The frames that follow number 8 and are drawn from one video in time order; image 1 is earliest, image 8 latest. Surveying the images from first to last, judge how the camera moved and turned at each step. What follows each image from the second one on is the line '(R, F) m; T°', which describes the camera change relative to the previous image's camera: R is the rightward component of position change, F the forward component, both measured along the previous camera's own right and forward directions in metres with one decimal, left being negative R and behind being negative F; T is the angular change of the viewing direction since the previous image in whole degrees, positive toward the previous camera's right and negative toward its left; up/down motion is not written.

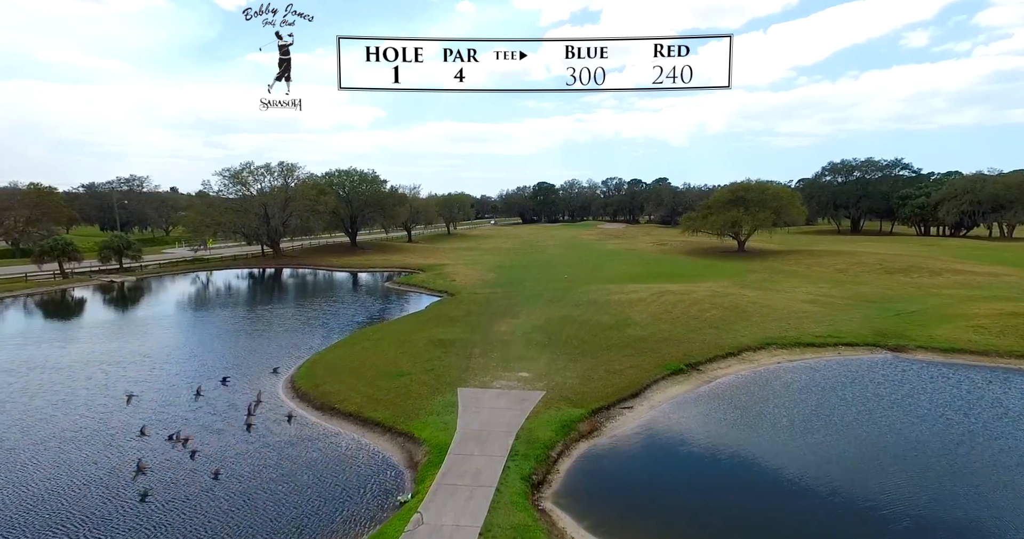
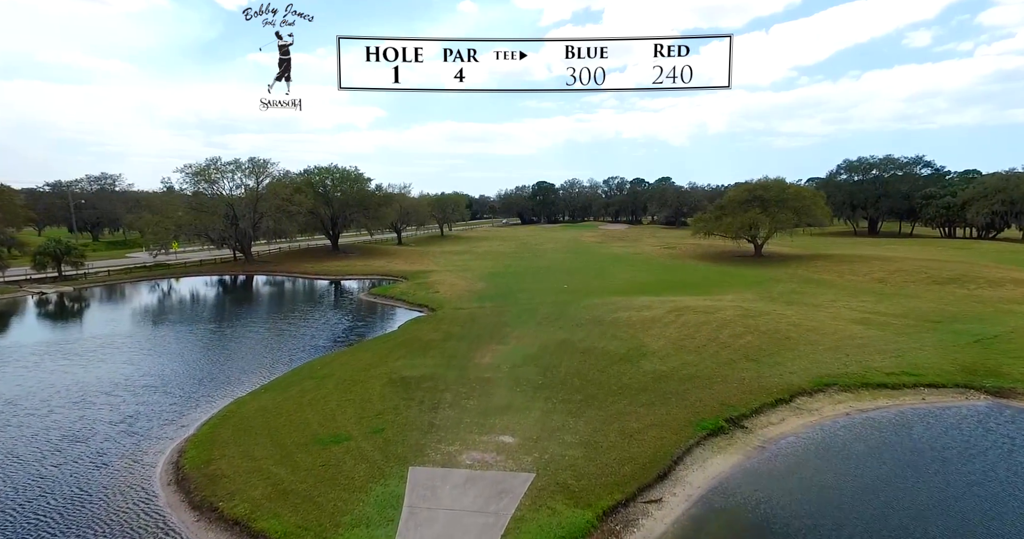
(+0.6, +5.4) m; 0°
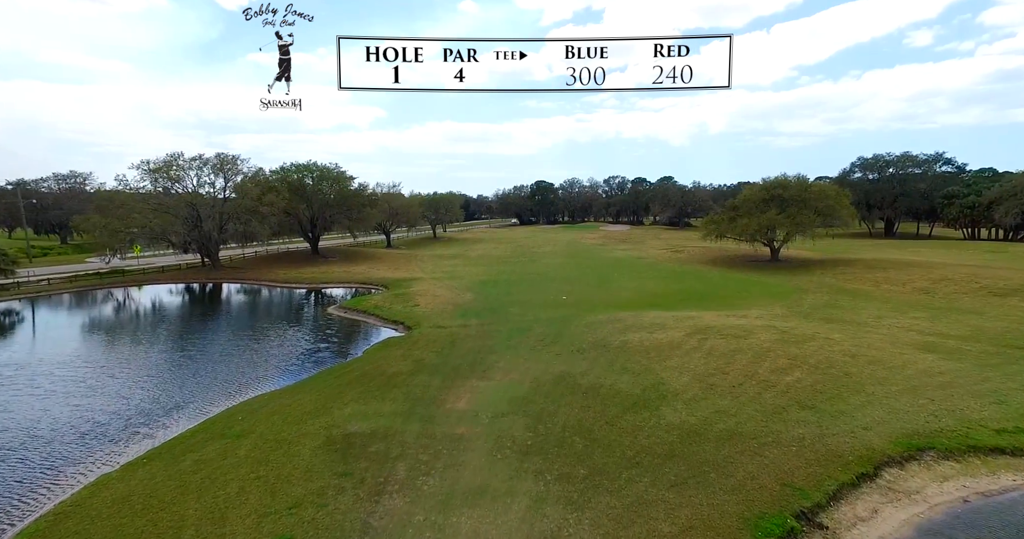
(+0.5, +4.9) m; 0°
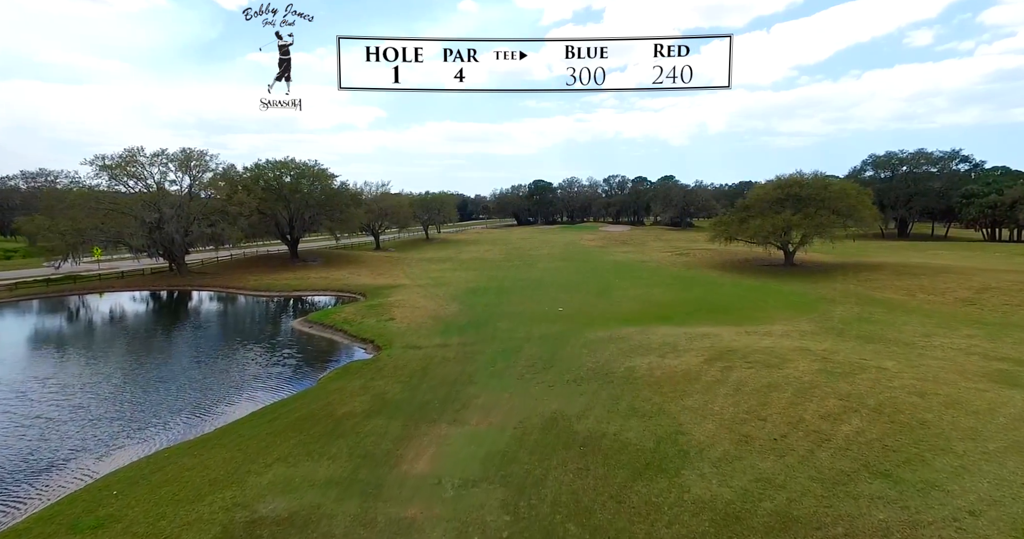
(+0.6, +4.0) m; 0°
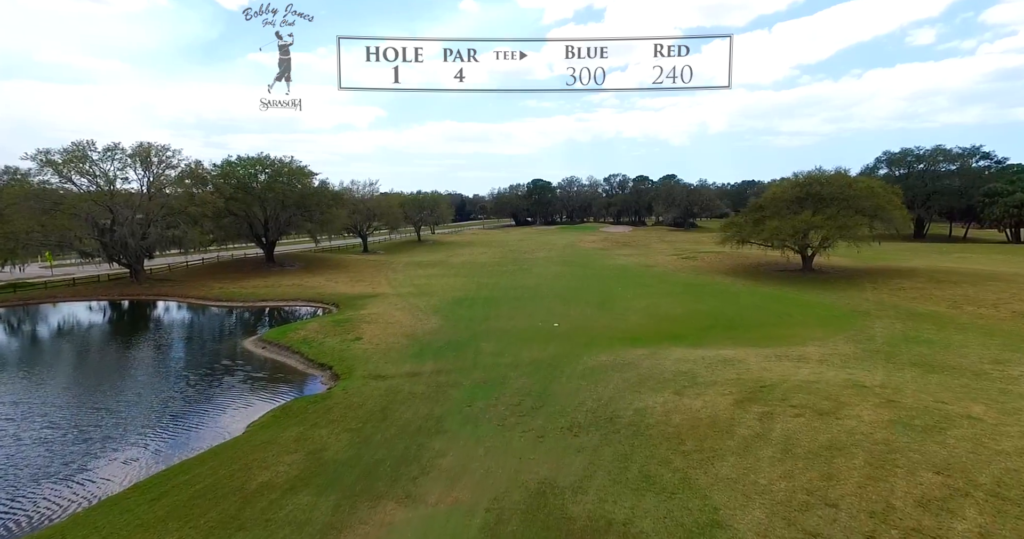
(+0.6, +4.1) m; 0°
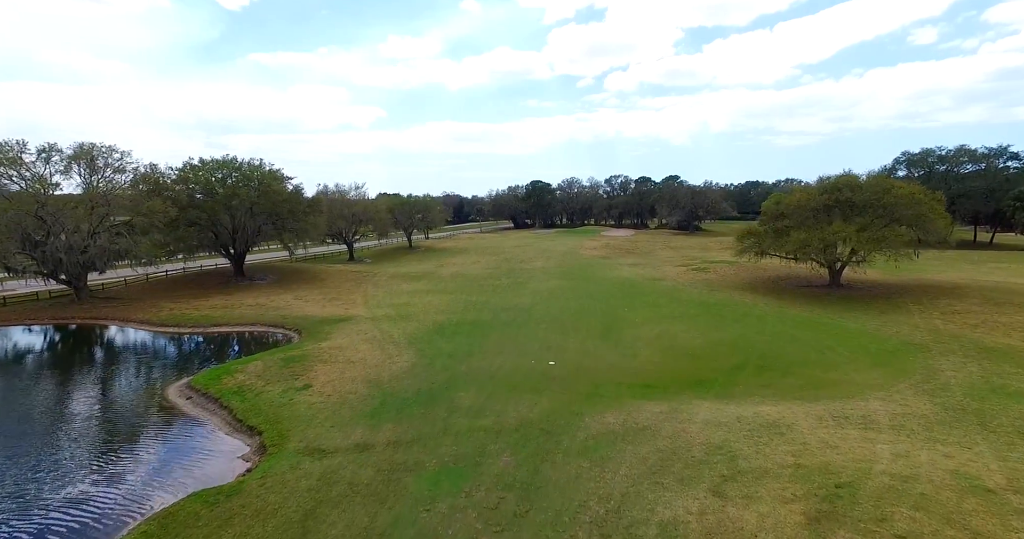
(+0.6, +4.8) m; 0°
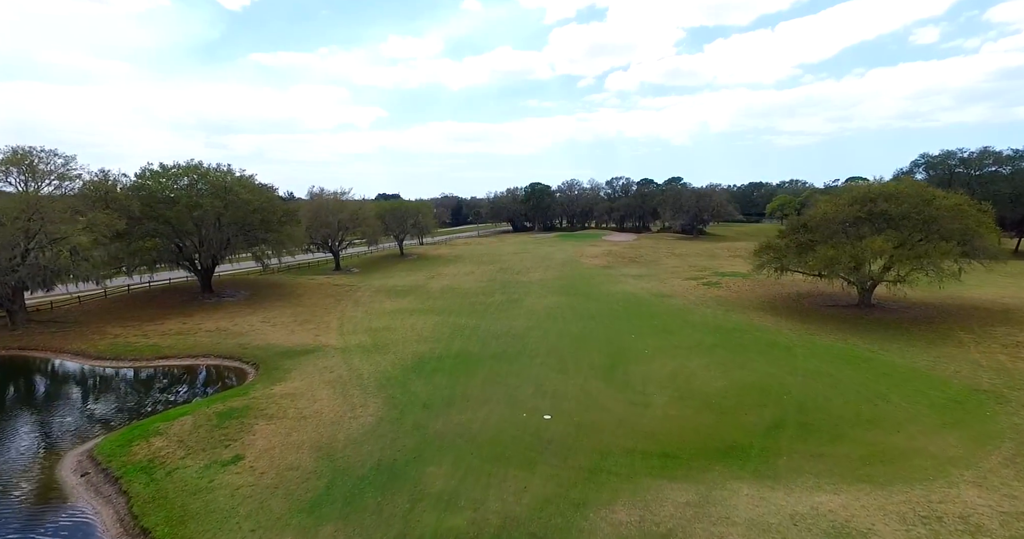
(+0.5, +4.1) m; 0°
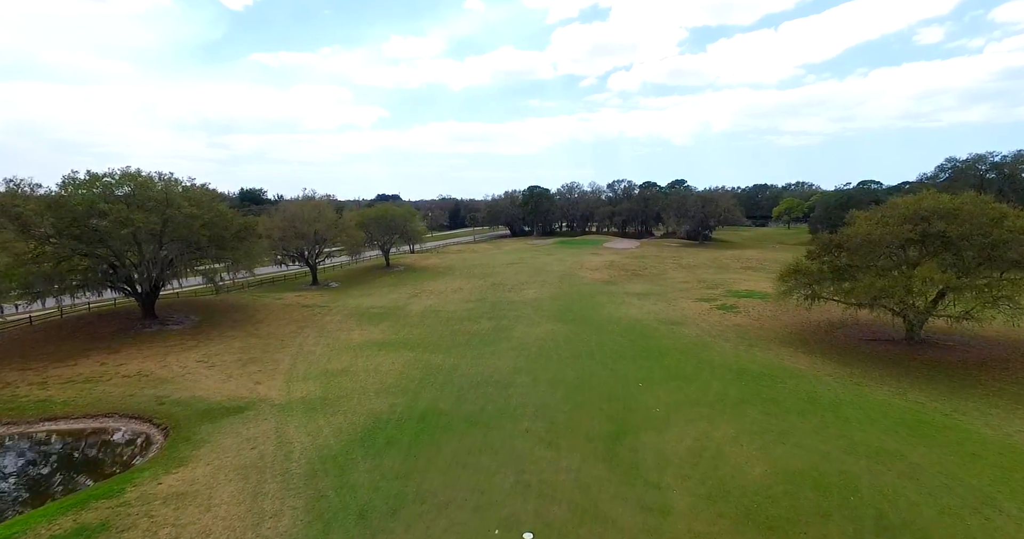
(+0.9, +5.5) m; 0°
